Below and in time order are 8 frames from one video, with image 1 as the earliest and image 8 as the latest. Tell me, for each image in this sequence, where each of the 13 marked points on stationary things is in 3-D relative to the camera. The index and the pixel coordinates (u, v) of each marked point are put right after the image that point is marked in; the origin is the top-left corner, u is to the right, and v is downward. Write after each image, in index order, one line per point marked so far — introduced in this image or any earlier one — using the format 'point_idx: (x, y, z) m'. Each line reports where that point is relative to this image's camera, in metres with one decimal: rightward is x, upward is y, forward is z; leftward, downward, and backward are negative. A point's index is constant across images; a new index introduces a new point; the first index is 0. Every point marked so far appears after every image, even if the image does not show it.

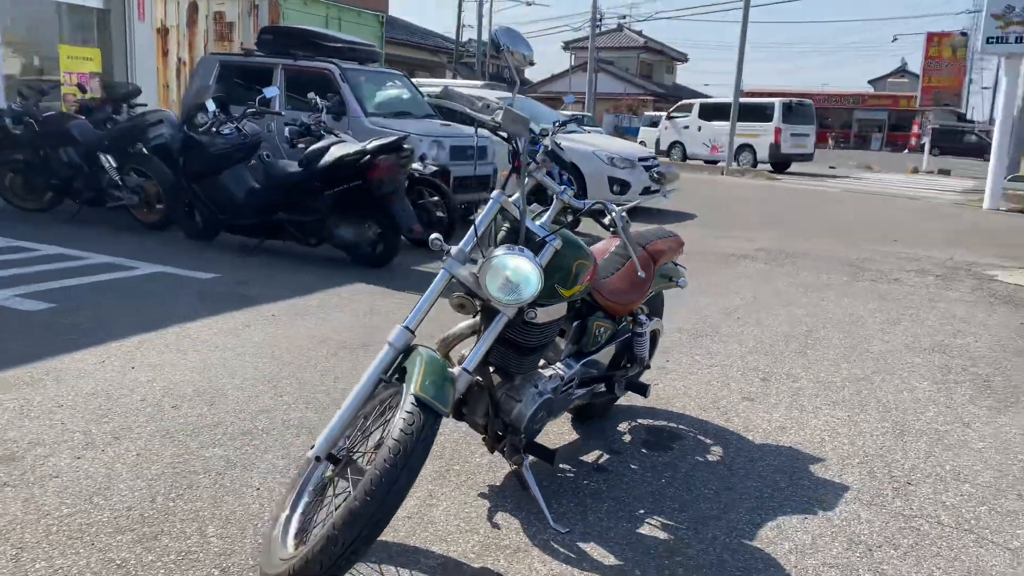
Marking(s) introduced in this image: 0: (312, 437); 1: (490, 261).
0: (-0.9, -0.7, +3.7) m
1: (-0.1, +0.1, +2.6) m
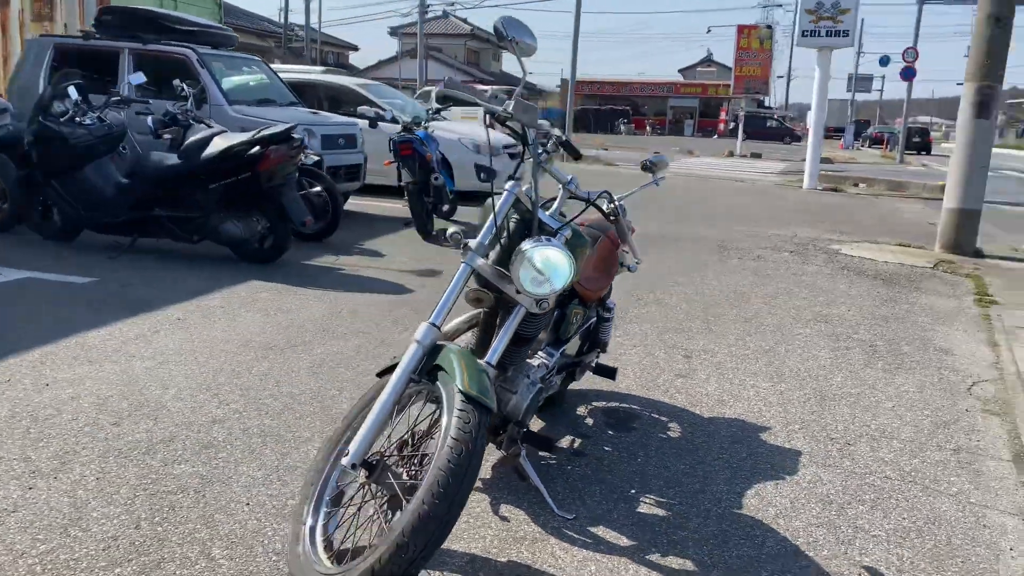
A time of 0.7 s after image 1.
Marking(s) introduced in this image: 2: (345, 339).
0: (-0.9, -0.7, +3.5) m
1: (0.0, +0.1, +2.6) m
2: (-1.0, -0.3, +5.1) m
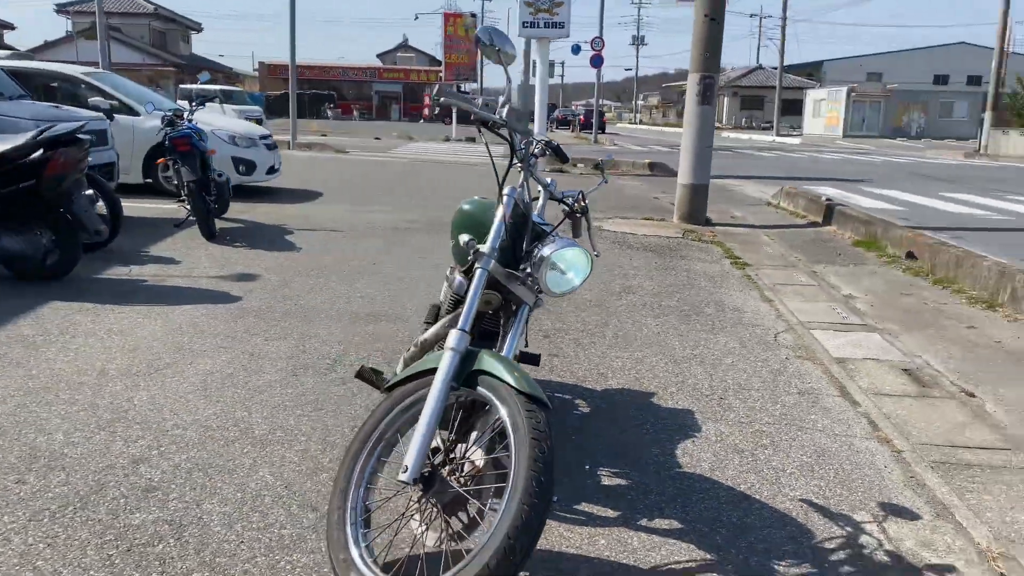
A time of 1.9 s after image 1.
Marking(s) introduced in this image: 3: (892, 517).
0: (-1.1, -0.7, +3.2) m
1: (+0.1, +0.1, +2.7) m
2: (-1.7, -0.4, +4.7) m
3: (+1.5, -0.9, +3.3) m
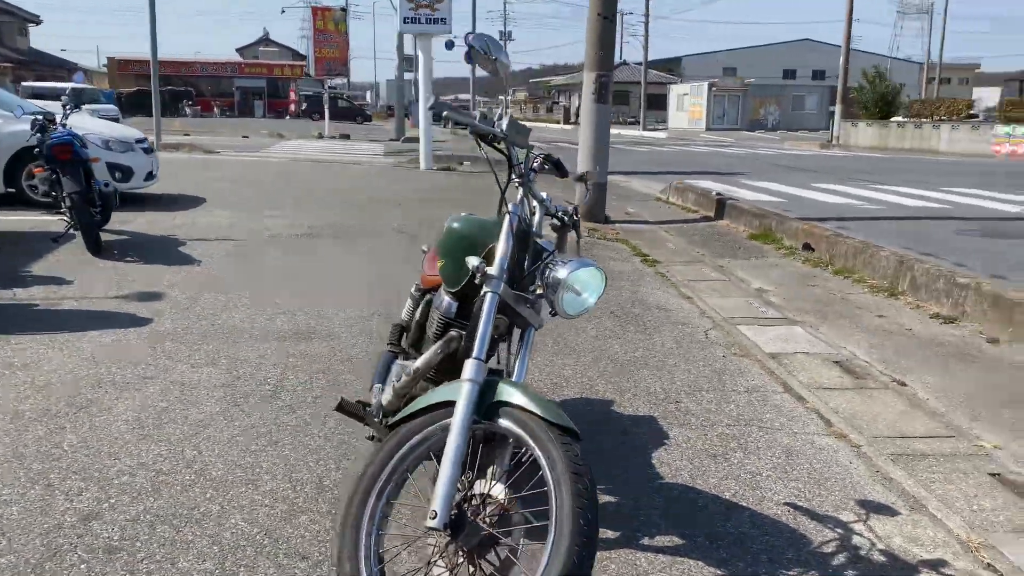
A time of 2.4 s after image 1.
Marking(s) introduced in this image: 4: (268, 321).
0: (-1.1, -0.8, +2.9) m
1: (+0.1, 0.0, +2.5) m
2: (-1.9, -0.5, +4.3) m
3: (+1.4, -0.9, +3.4) m
4: (-1.7, -0.2, +5.8) m
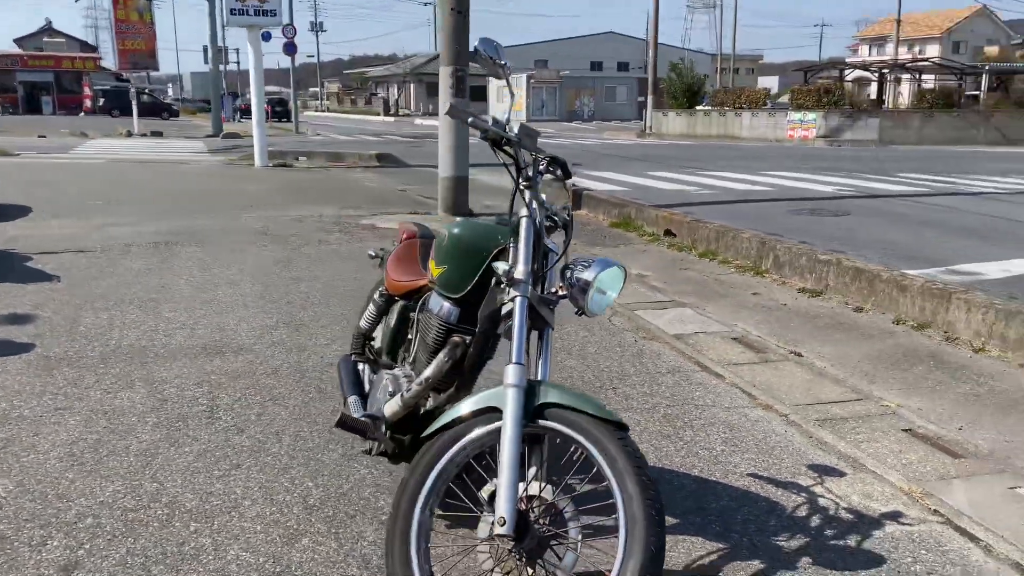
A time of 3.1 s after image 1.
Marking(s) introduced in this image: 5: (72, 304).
0: (-1.0, -0.9, +2.8) m
1: (+0.2, 0.0, +2.6) m
2: (-2.1, -0.6, +3.9) m
3: (+1.4, -0.8, +3.7) m
4: (-2.2, -0.3, +5.5) m
5: (-3.2, -0.1, +6.2) m
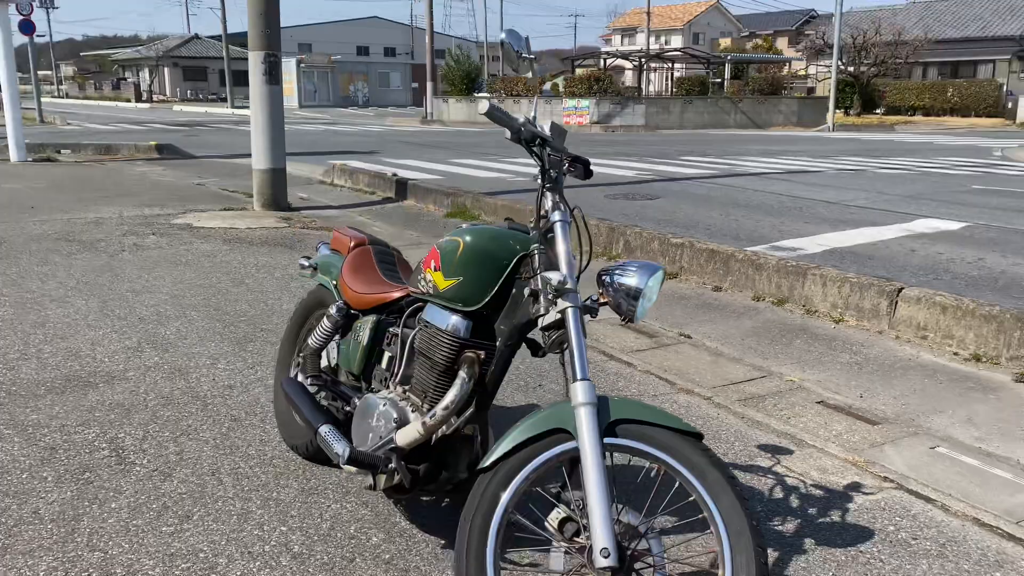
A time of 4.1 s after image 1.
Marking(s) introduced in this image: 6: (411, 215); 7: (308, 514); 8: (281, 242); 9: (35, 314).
0: (-0.8, -1.0, +2.4) m
1: (+0.3, 0.0, +2.5) m
2: (-2.2, -0.8, +3.2) m
3: (+1.2, -0.8, +3.9) m
4: (-2.7, -0.5, +4.6) m
5: (-3.9, -0.3, +5.1) m
6: (-1.3, +1.0, +11.1) m
7: (-0.7, -0.8, +3.1) m
8: (-2.4, +0.5, +9.0) m
9: (-3.3, -0.2, +5.9) m
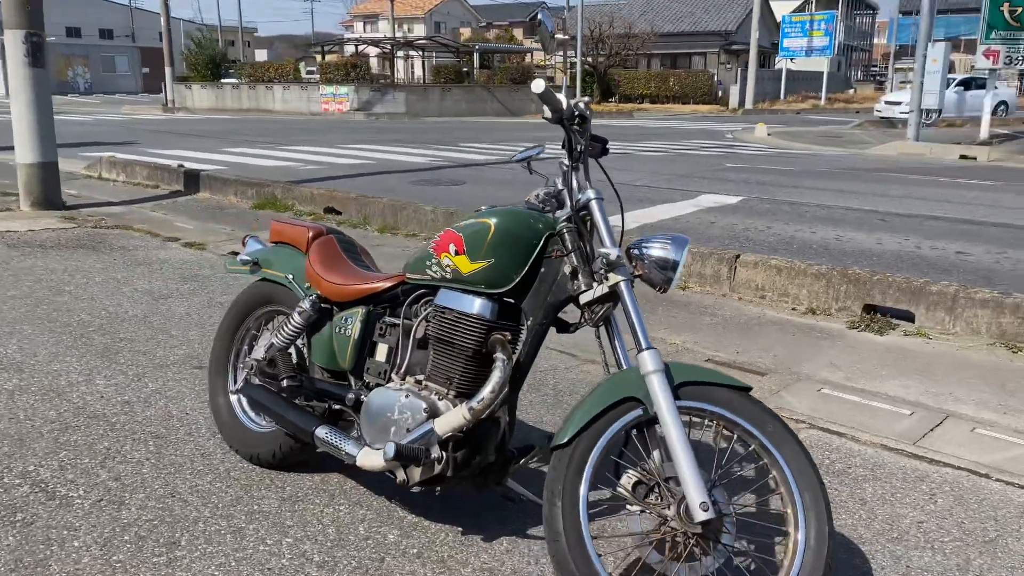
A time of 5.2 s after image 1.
0: (-0.5, -1.0, +2.2) m
1: (+0.4, +0.1, +2.6) m
2: (-2.1, -0.8, +2.6) m
3: (+0.9, -0.6, +4.2) m
4: (-3.0, -0.6, +3.8) m
5: (-4.3, -0.5, +3.9) m
6: (-3.7, +1.0, +10.4) m
7: (-0.7, -0.8, +3.0) m
8: (-4.1, +0.4, +8.1) m
9: (-4.0, -0.3, +4.8) m
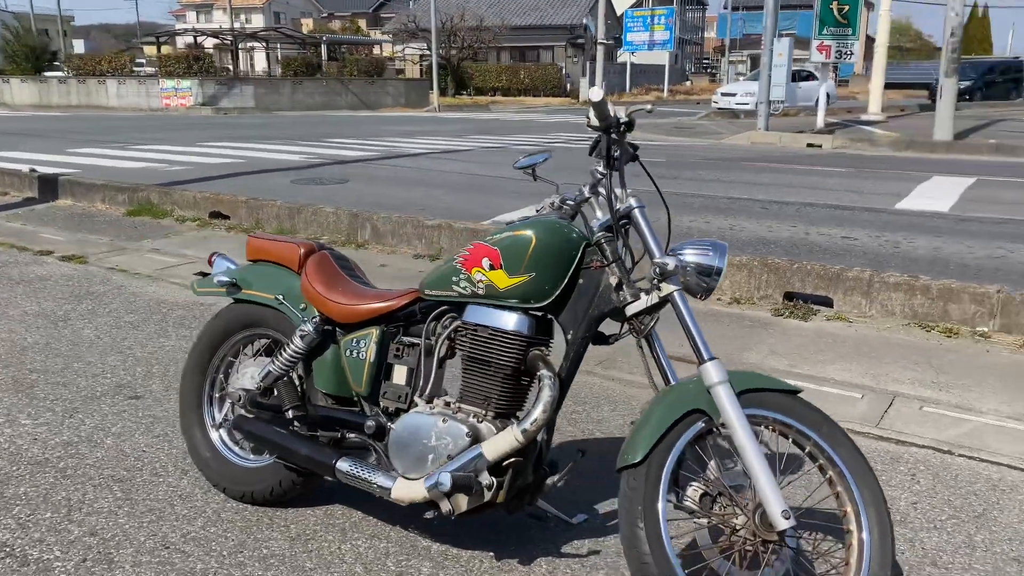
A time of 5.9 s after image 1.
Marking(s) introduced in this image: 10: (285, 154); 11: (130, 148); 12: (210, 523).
0: (-0.3, -1.0, +2.0) m
1: (+0.6, +0.1, +2.6) m
2: (-1.9, -1.0, +2.1) m
3: (+0.8, -0.6, +4.3) m
4: (-3.0, -0.7, +3.2) m
5: (-4.3, -0.7, +3.1) m
6: (-4.8, +0.8, +9.5) m
7: (-0.6, -0.9, +2.8) m
8: (-4.8, +0.2, +7.2) m
9: (-4.1, -0.5, +4.0) m
10: (-4.1, +2.4, +15.4) m
11: (-7.4, +2.7, +16.8) m
12: (-1.1, -0.8, +3.0) m
